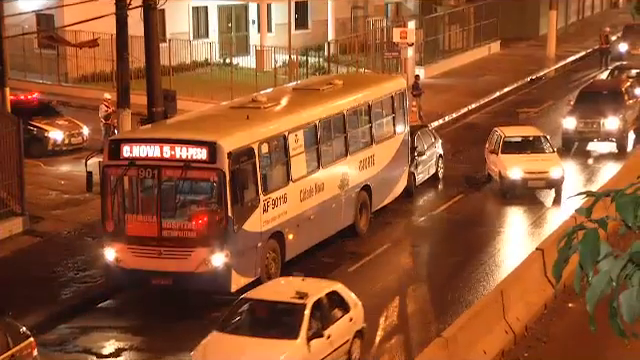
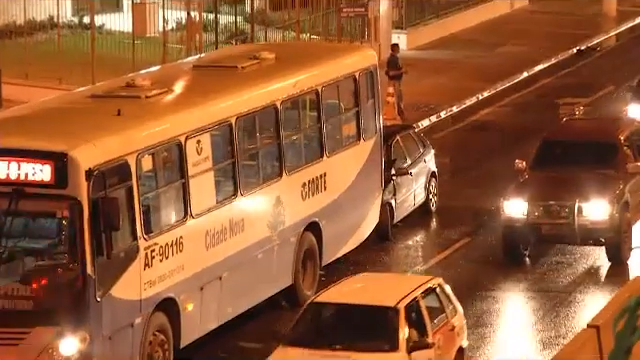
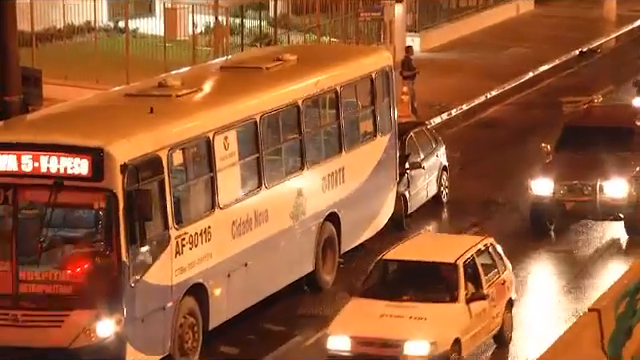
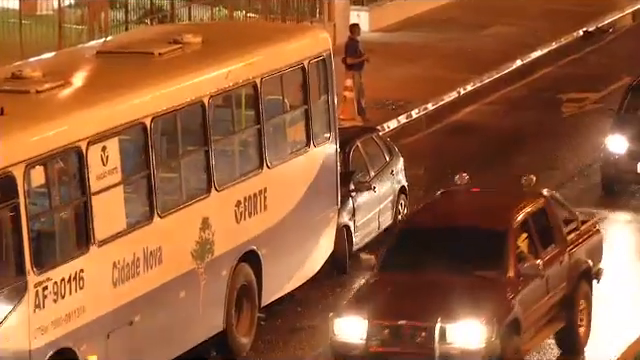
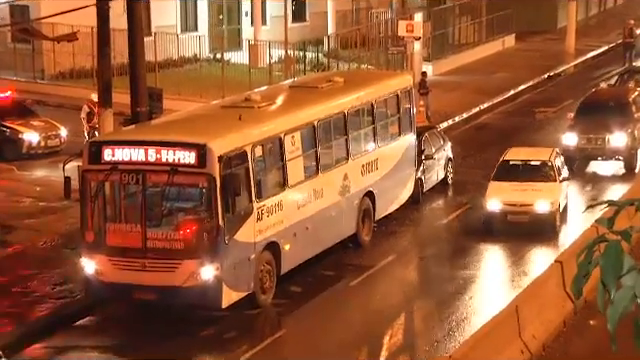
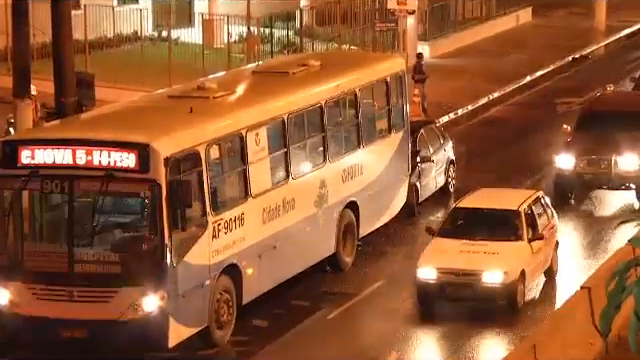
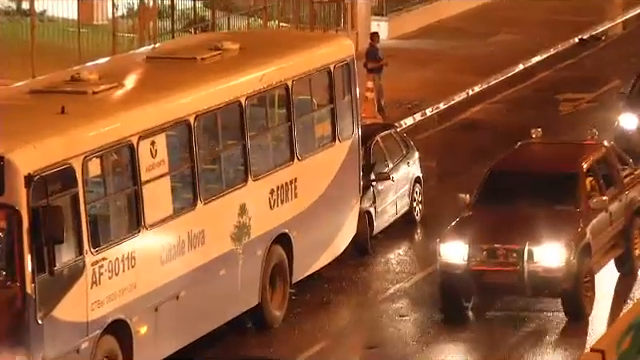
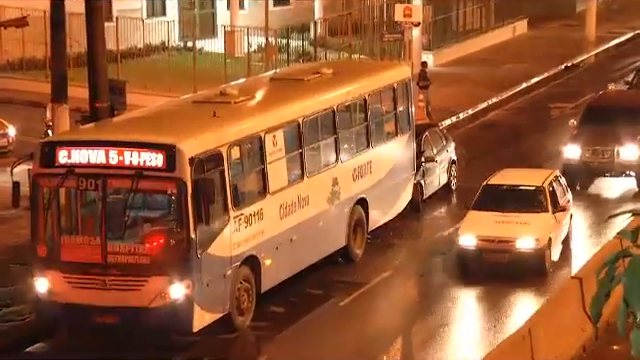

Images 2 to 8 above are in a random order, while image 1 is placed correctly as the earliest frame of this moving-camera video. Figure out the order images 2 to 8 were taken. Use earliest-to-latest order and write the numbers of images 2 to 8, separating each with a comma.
5, 8, 6, 3, 2, 7, 4
